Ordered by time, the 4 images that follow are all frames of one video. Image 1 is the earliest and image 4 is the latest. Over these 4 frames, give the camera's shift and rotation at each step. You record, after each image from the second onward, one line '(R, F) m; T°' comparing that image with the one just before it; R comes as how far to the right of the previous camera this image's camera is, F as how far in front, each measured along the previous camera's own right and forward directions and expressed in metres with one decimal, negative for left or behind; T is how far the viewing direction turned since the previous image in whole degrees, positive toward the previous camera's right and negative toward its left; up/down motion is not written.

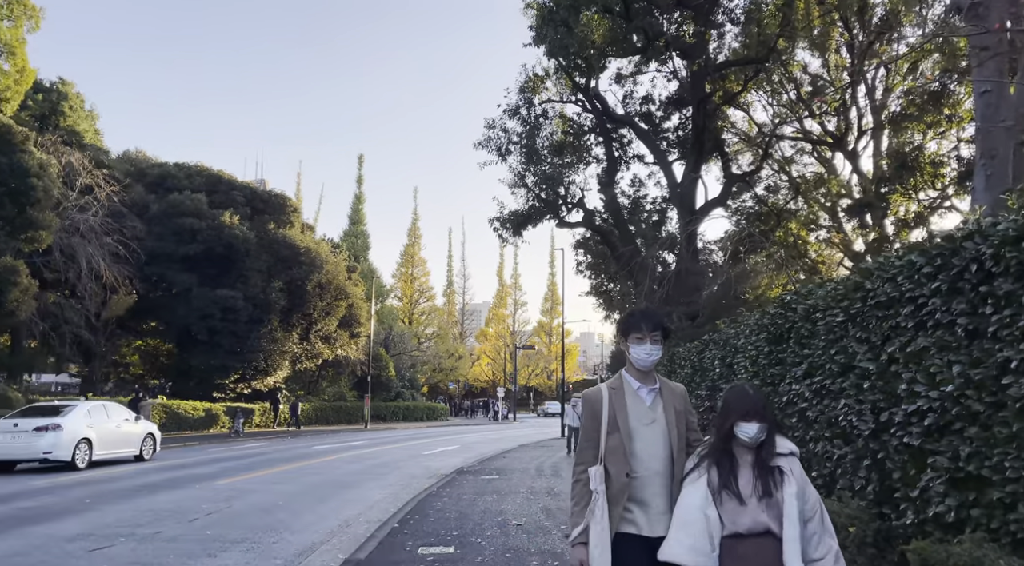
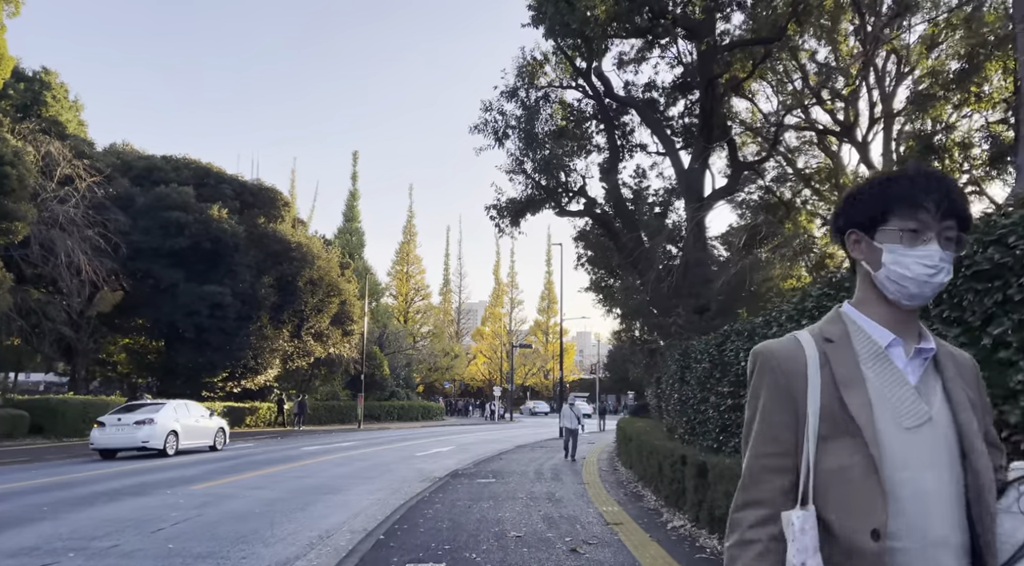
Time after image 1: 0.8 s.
(0.0, +1.0) m; 0°
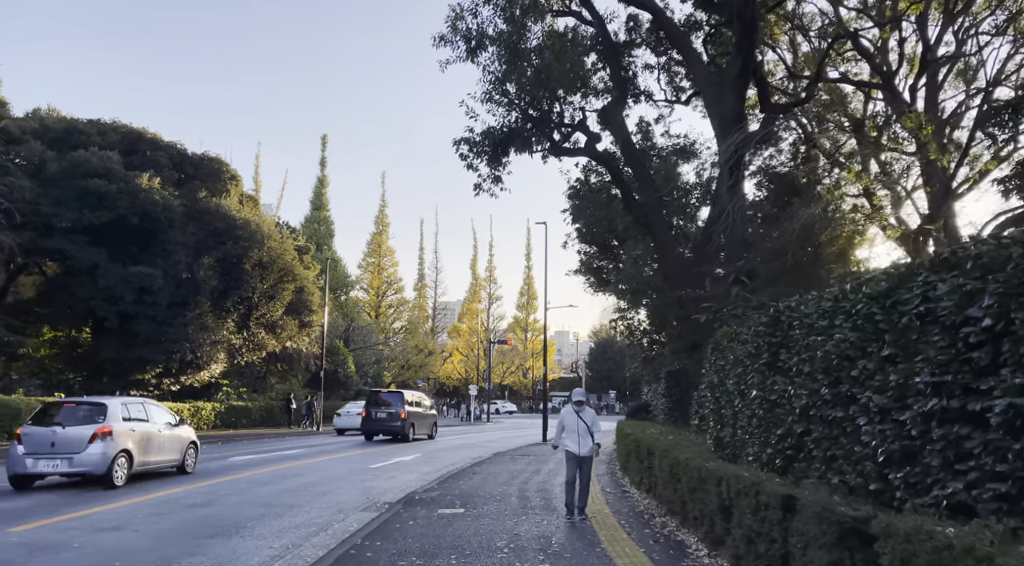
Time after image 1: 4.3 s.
(0.0, +4.1) m; +2°
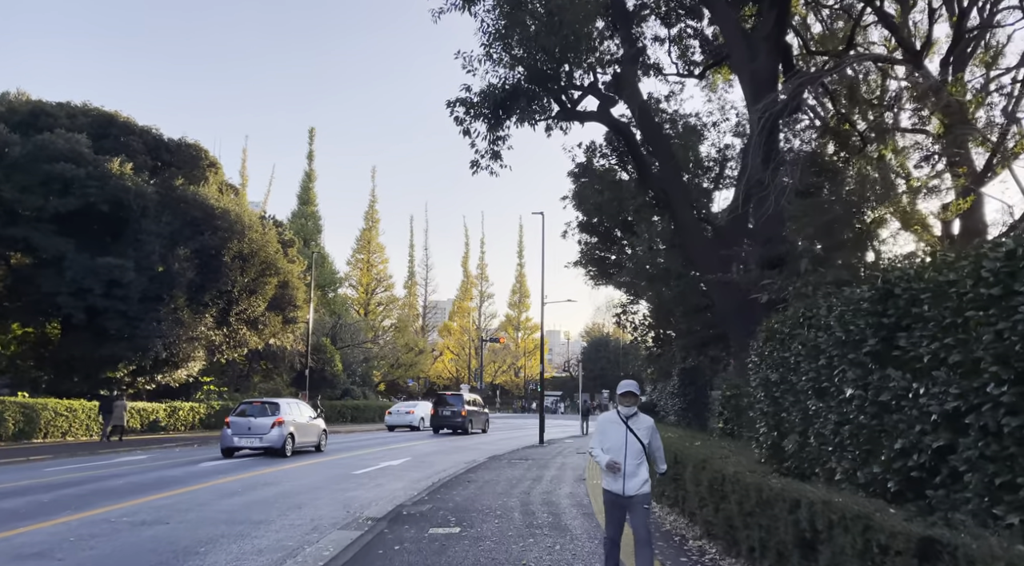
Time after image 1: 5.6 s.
(-0.2, +1.6) m; +1°
